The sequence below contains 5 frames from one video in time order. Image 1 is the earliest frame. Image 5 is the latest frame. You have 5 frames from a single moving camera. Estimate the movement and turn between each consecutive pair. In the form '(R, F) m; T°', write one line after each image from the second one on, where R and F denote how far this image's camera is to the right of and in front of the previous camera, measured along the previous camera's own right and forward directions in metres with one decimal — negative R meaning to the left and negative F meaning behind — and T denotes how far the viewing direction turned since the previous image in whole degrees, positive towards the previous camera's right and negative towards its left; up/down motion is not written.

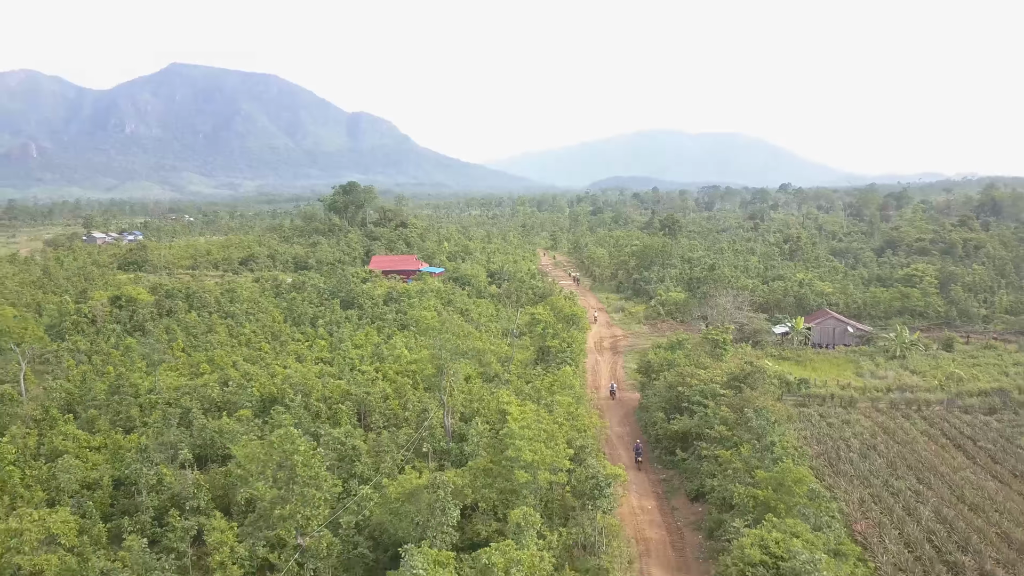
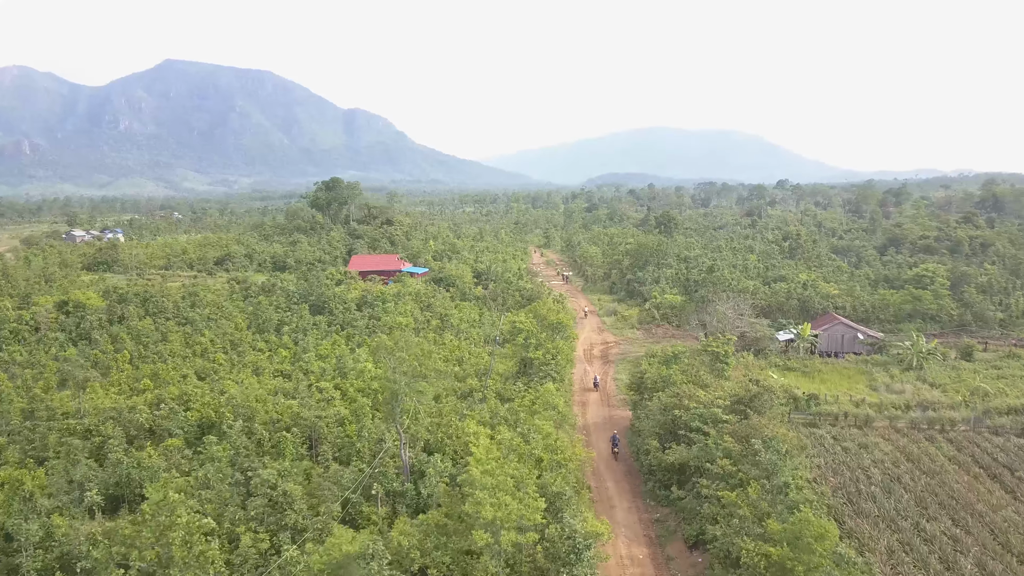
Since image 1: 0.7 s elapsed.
(+0.4, +2.1) m; 0°
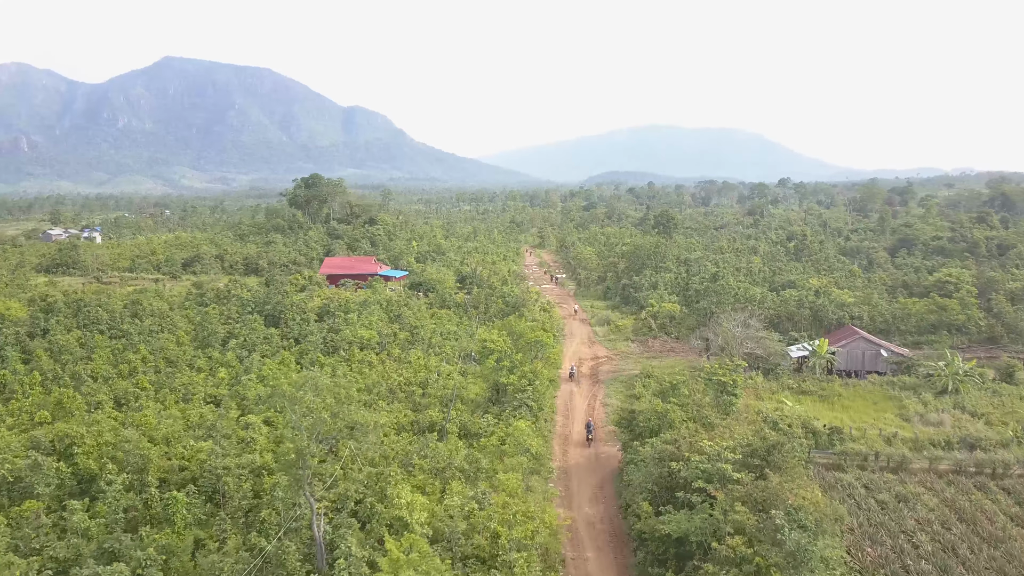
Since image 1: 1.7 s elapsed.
(+0.6, +2.9) m; 0°
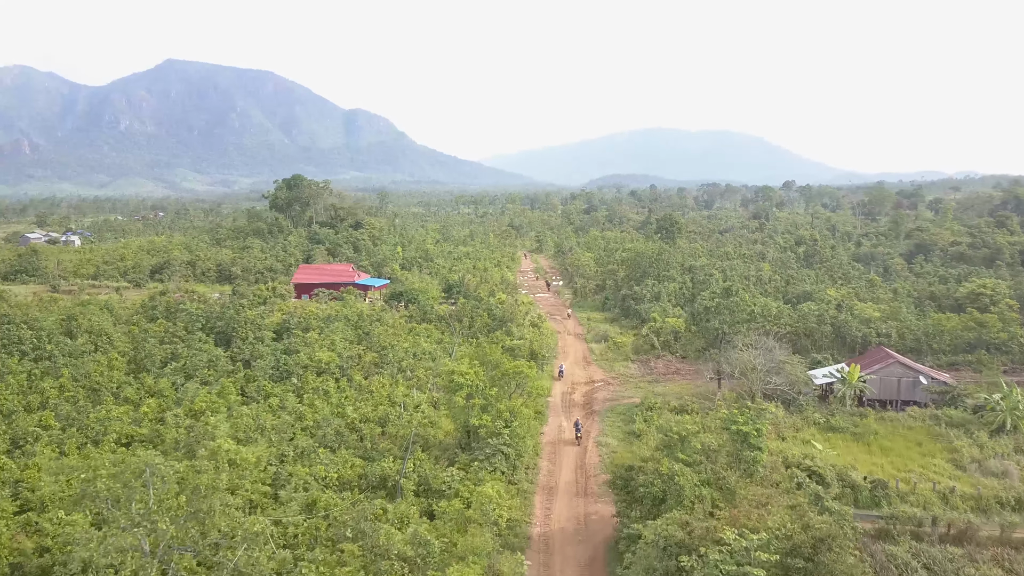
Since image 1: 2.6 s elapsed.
(+0.5, +2.9) m; 0°
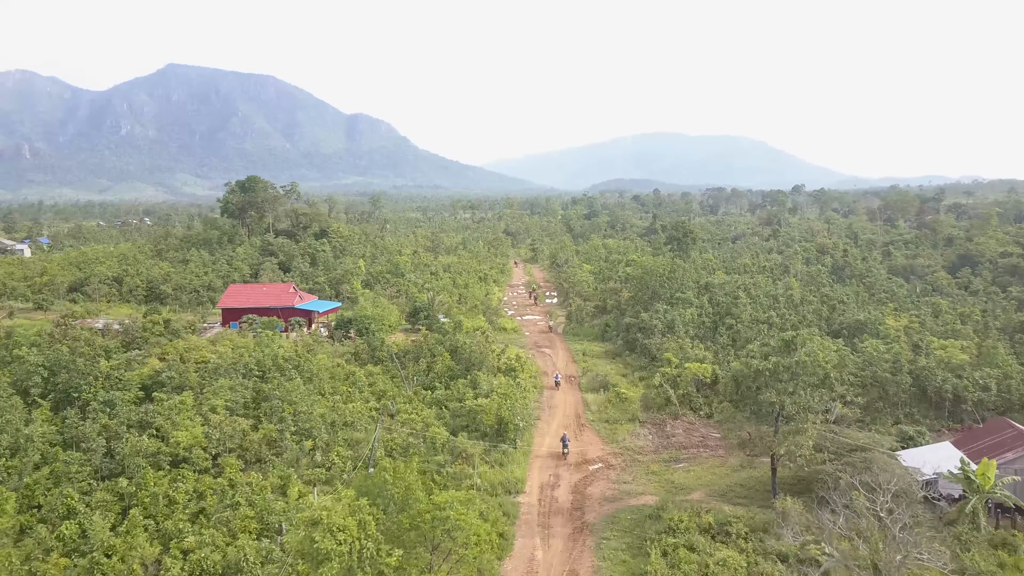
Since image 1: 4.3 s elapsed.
(+0.8, +6.3) m; 0°
